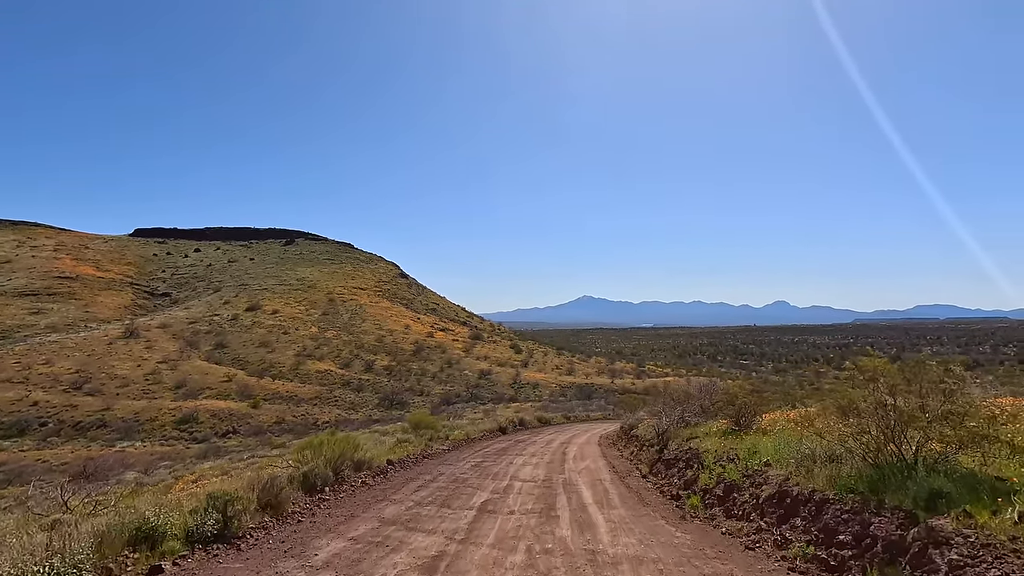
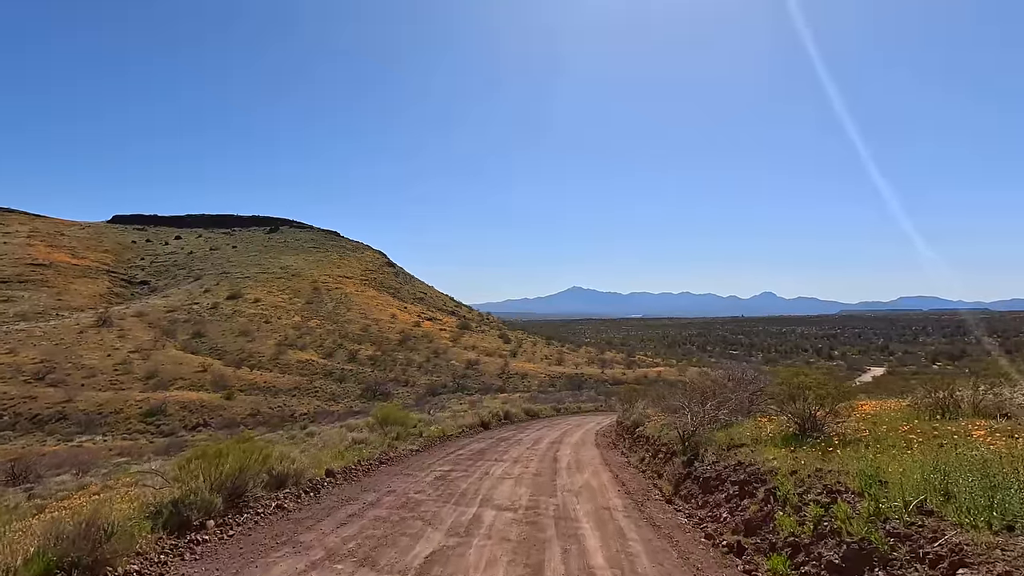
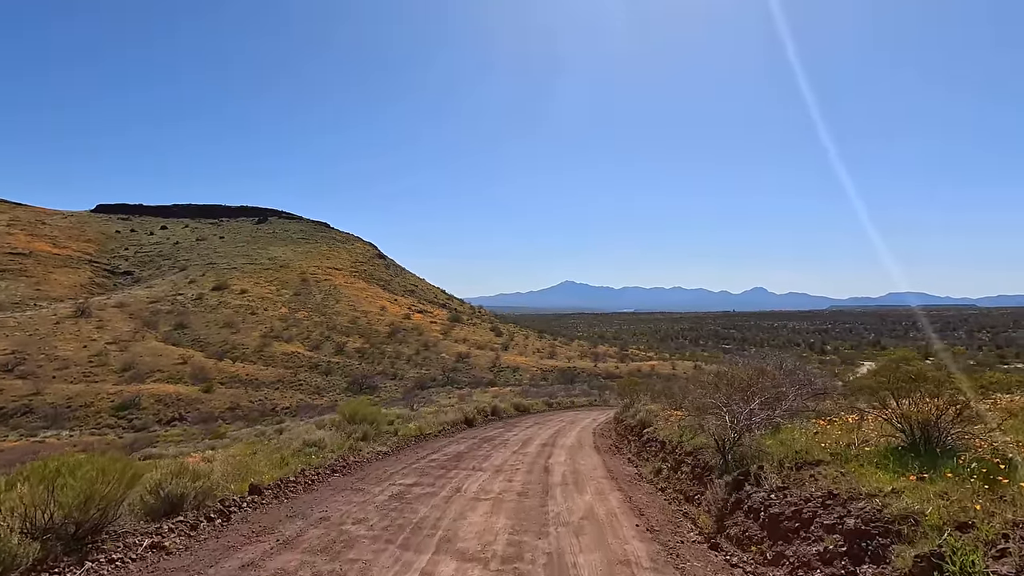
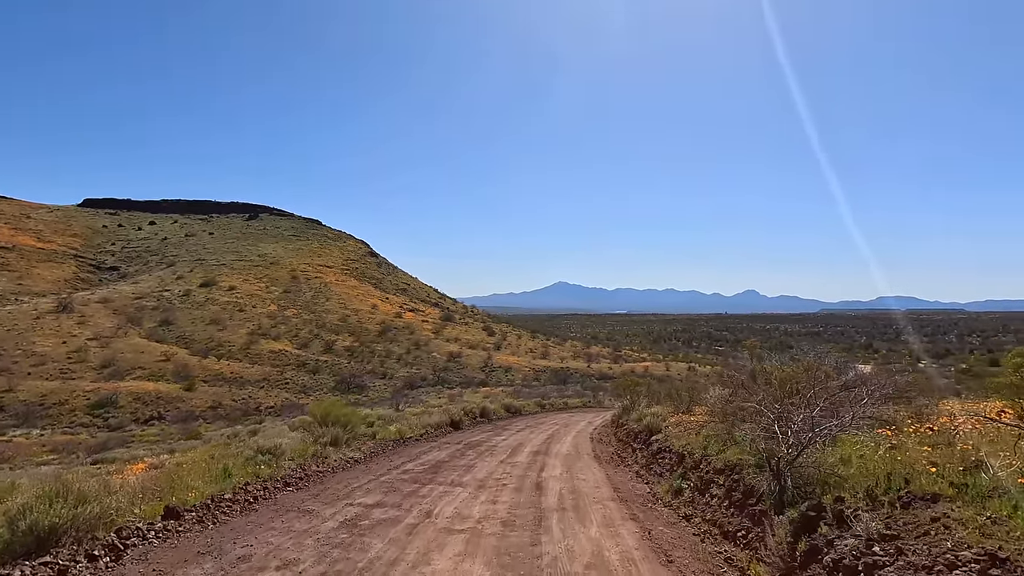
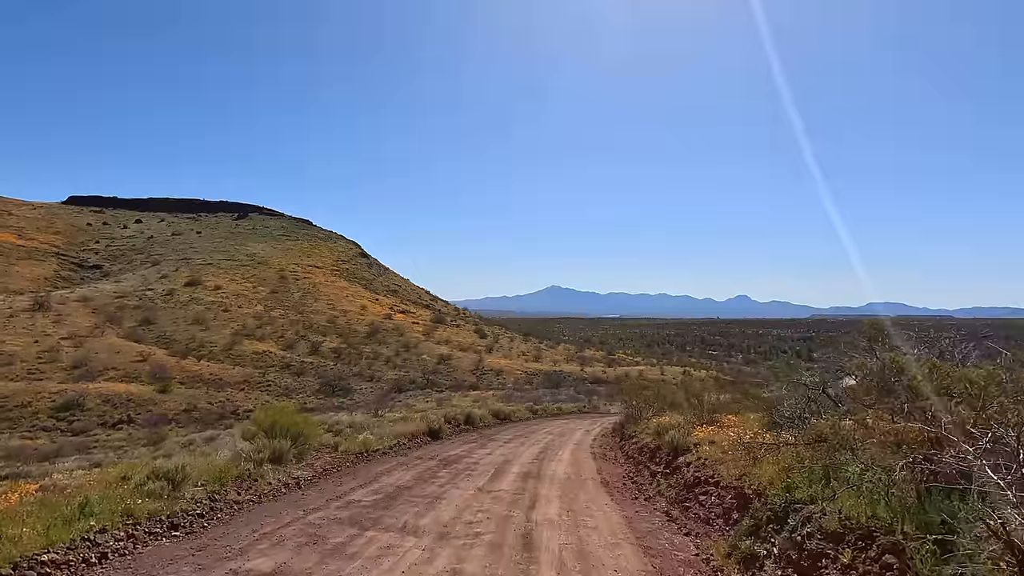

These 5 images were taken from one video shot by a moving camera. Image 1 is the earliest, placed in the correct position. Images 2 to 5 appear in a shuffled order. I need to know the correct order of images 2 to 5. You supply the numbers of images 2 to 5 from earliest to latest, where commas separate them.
2, 3, 4, 5
